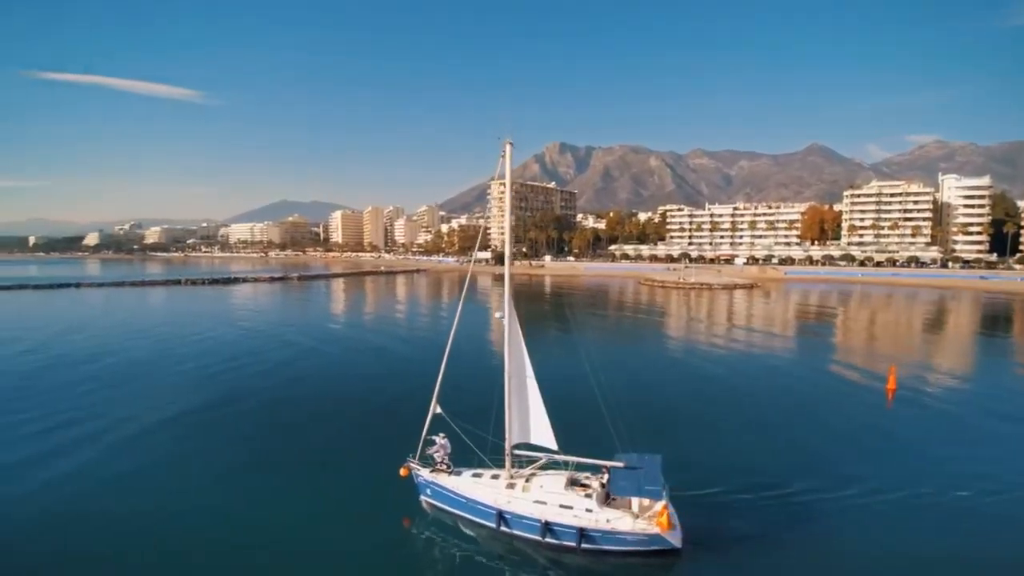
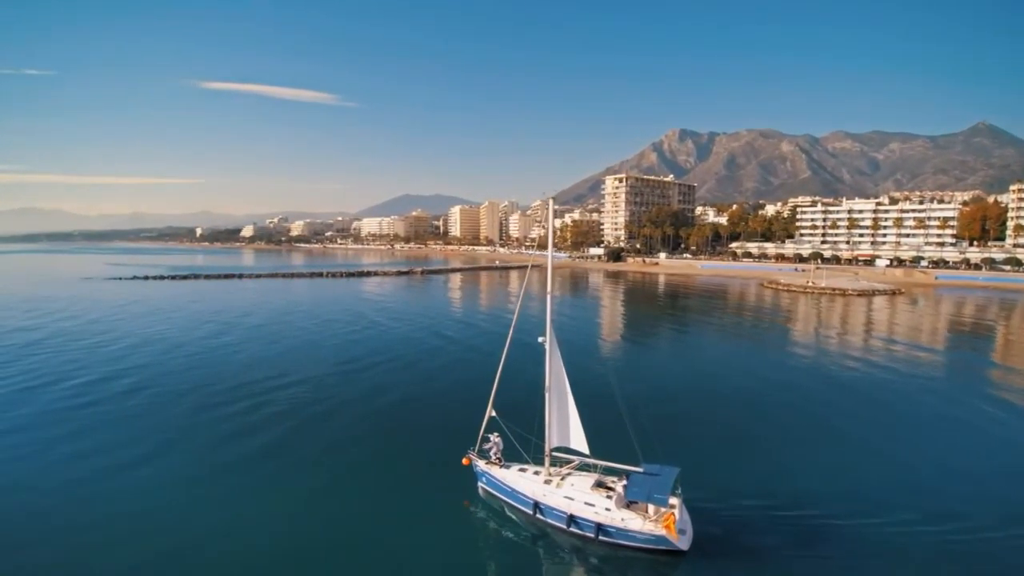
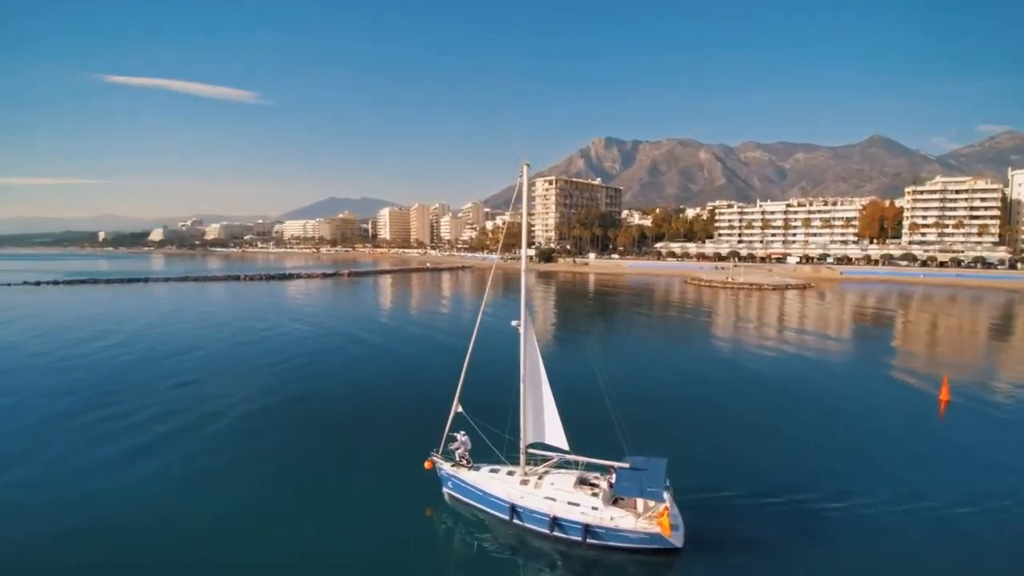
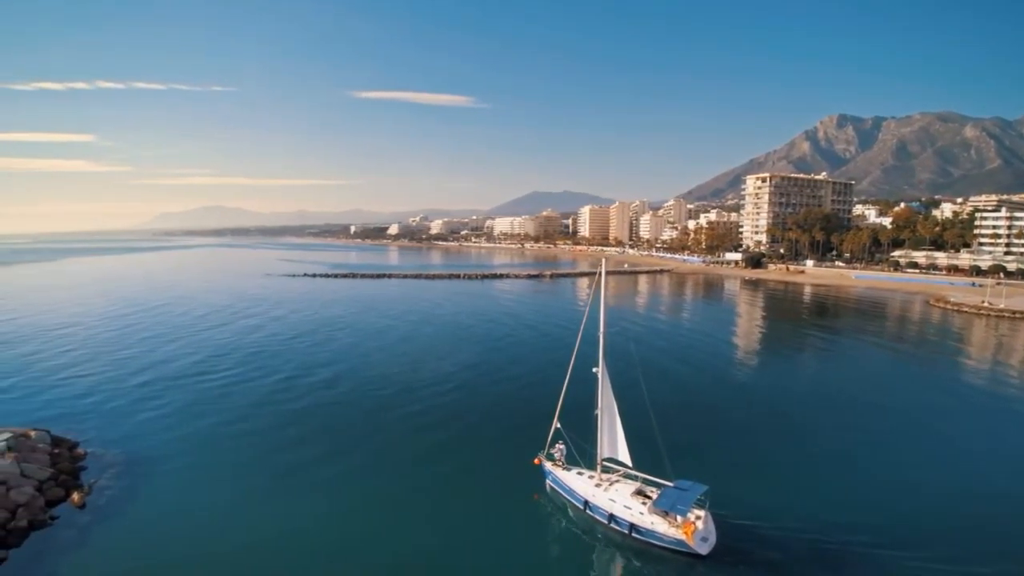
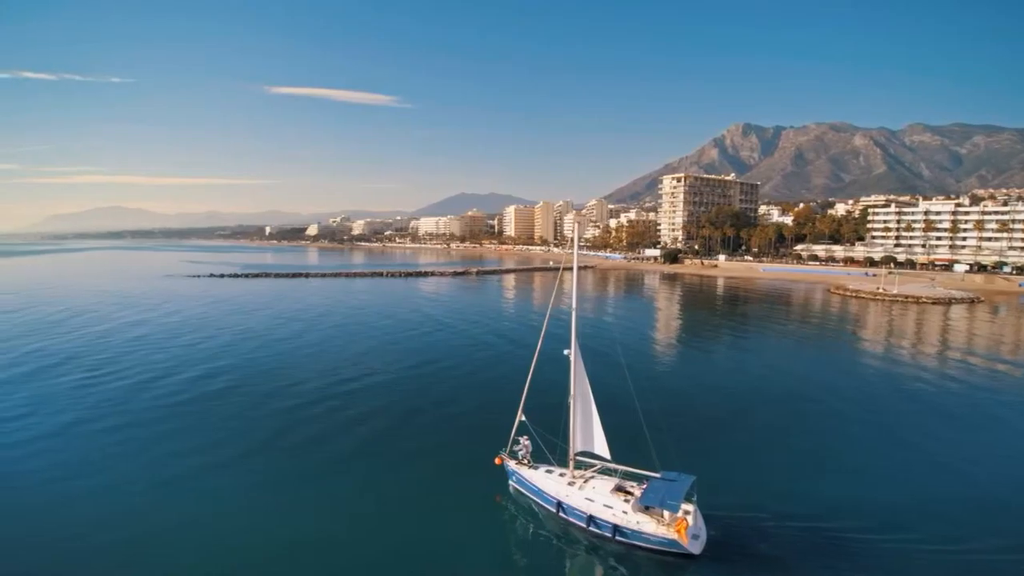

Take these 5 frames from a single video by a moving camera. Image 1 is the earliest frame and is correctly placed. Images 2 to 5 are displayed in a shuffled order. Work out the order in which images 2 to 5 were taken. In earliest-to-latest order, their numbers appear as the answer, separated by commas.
3, 2, 5, 4
